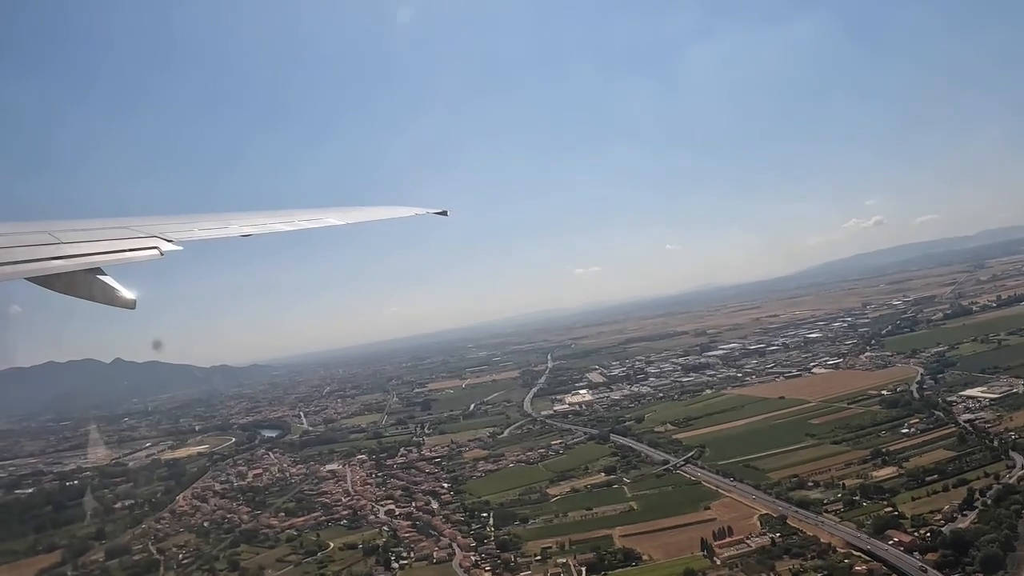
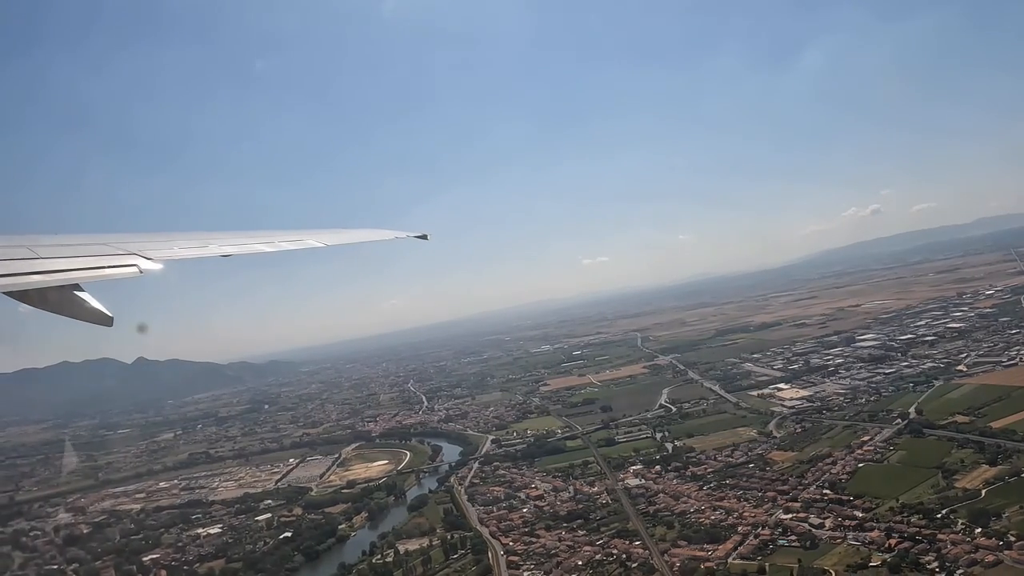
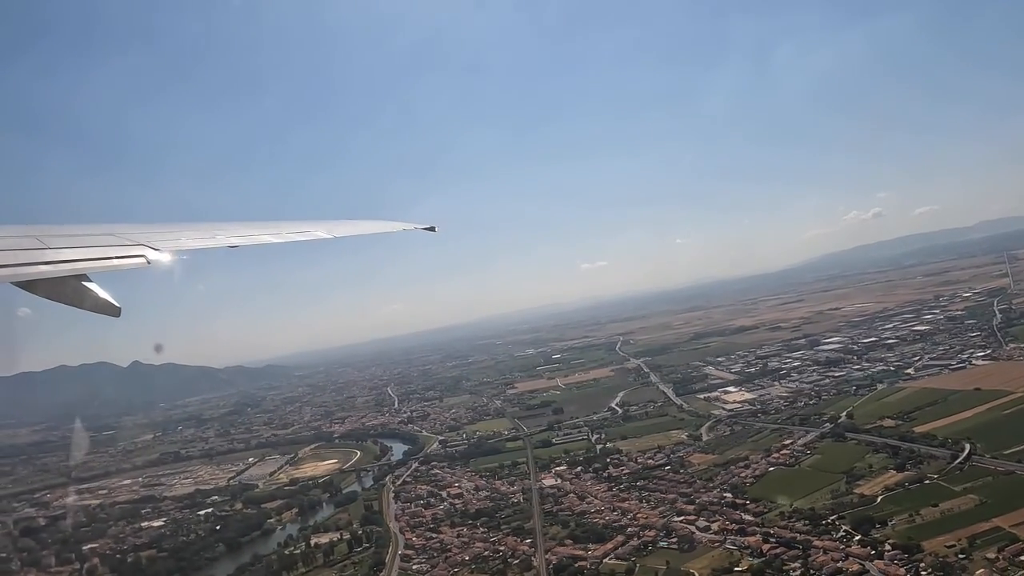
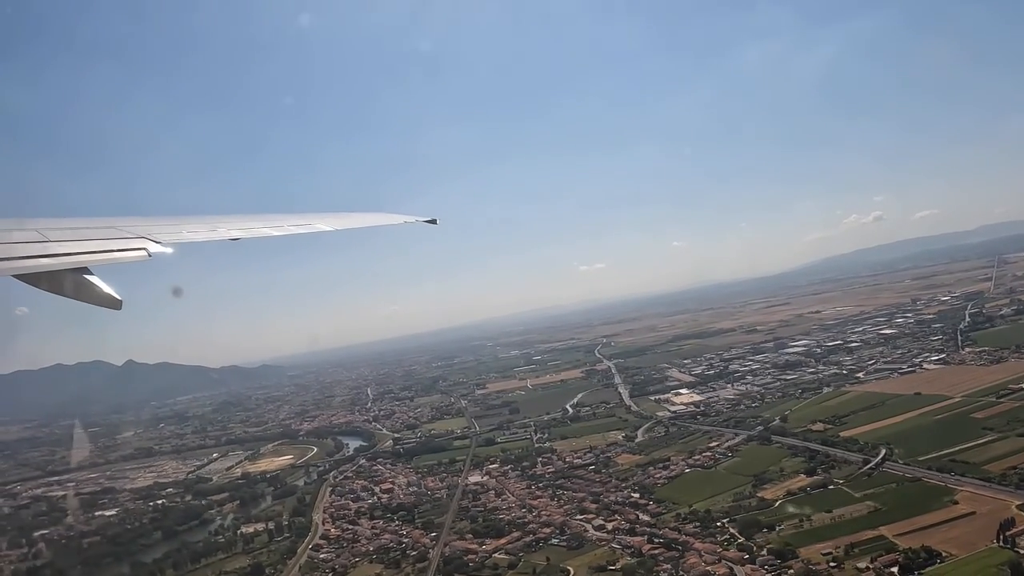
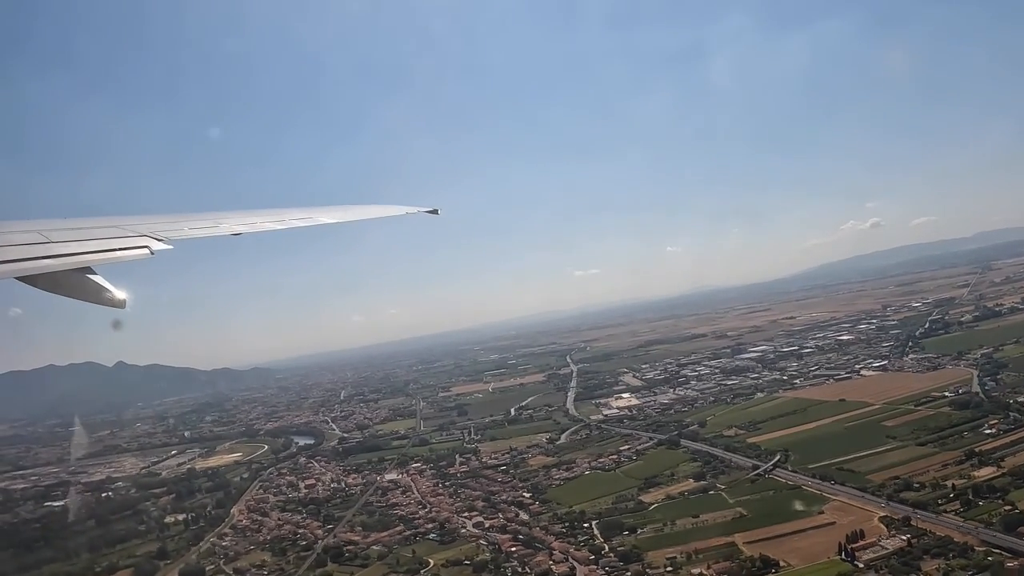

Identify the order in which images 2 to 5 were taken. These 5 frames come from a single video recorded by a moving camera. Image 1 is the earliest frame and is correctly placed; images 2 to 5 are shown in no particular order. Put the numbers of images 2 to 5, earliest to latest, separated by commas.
5, 4, 3, 2
